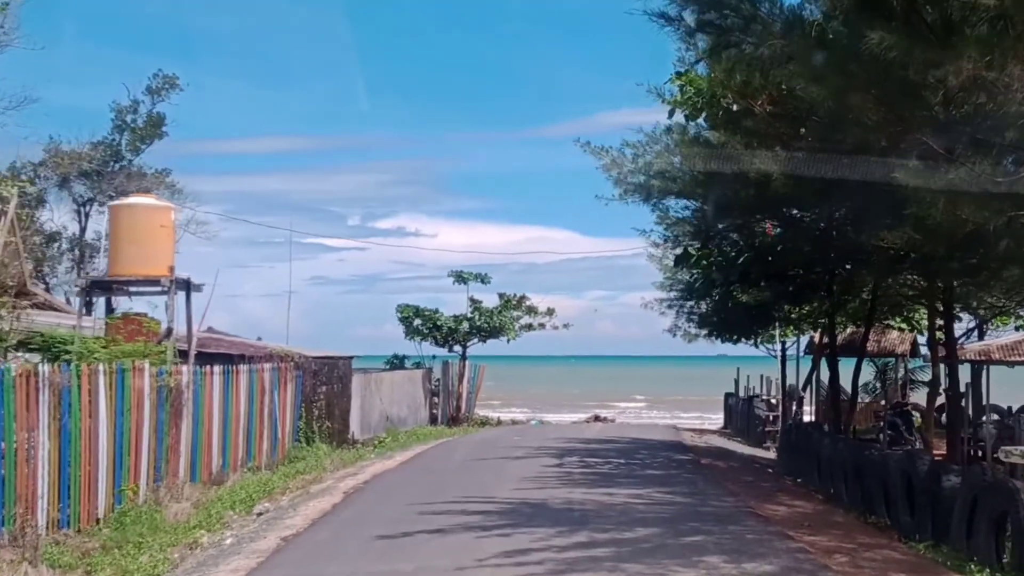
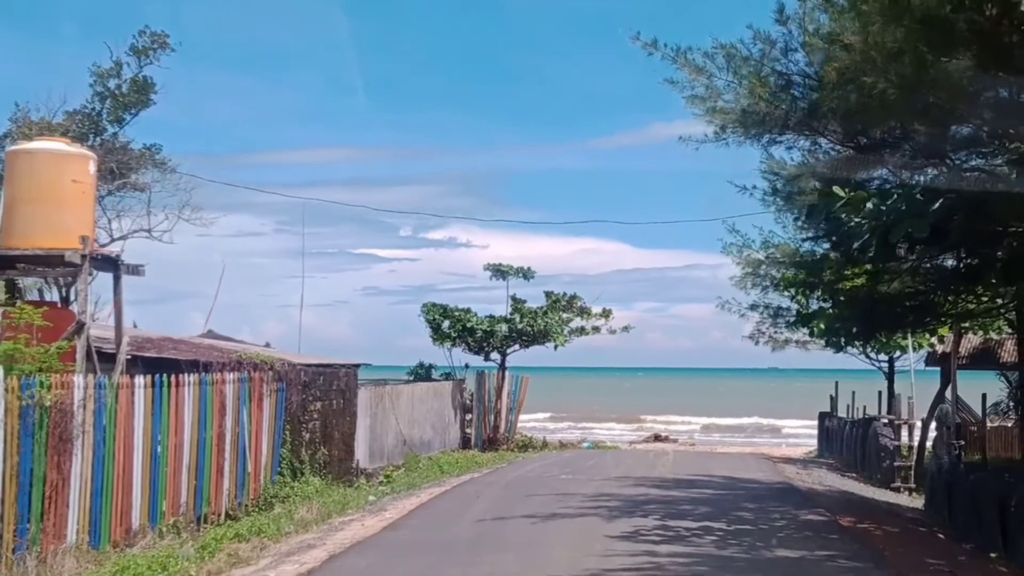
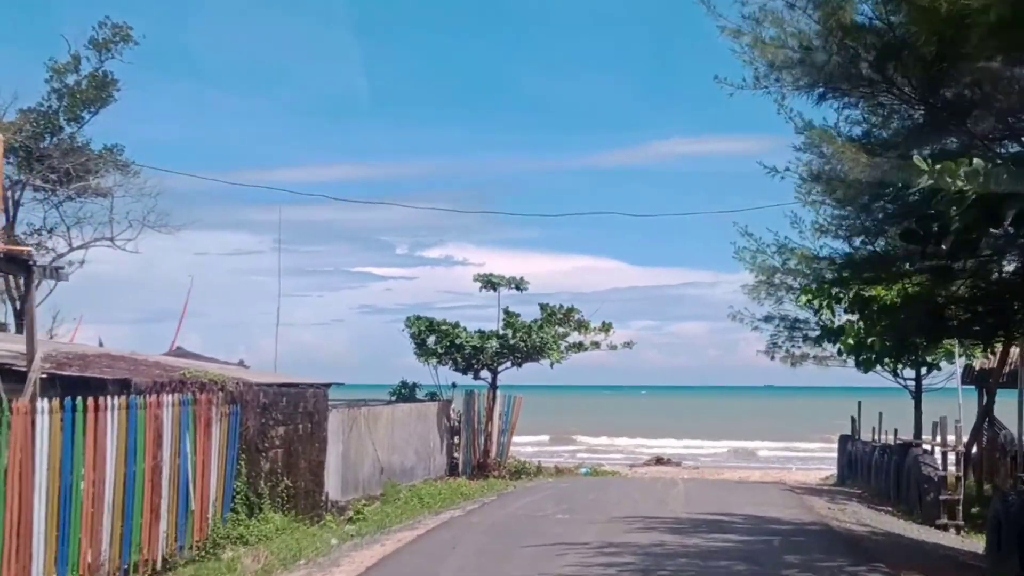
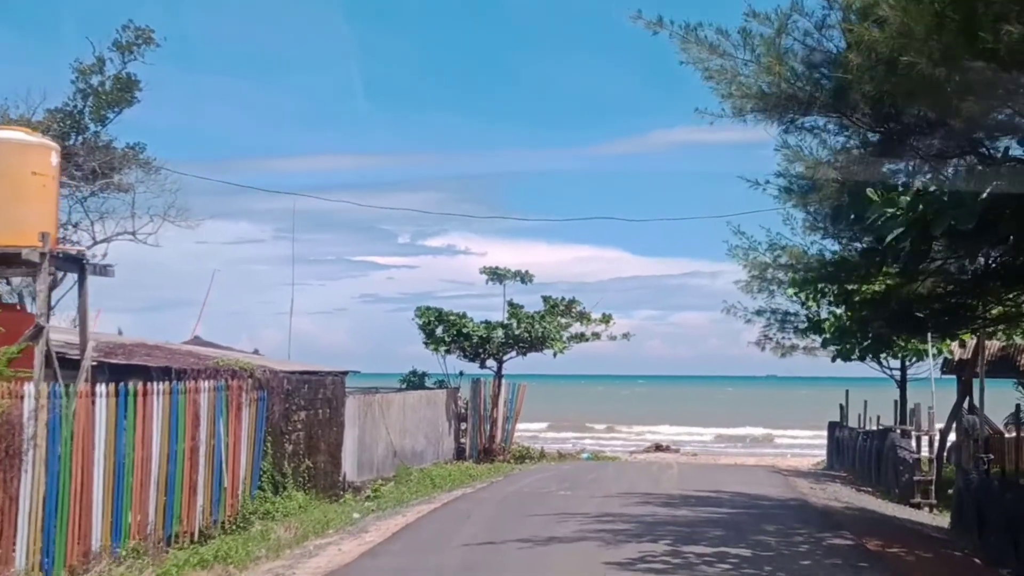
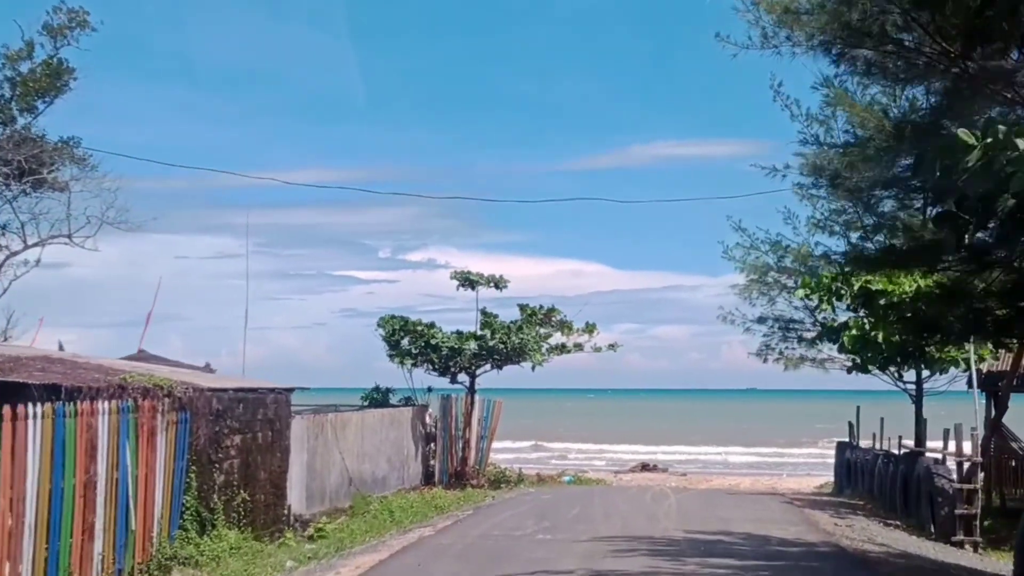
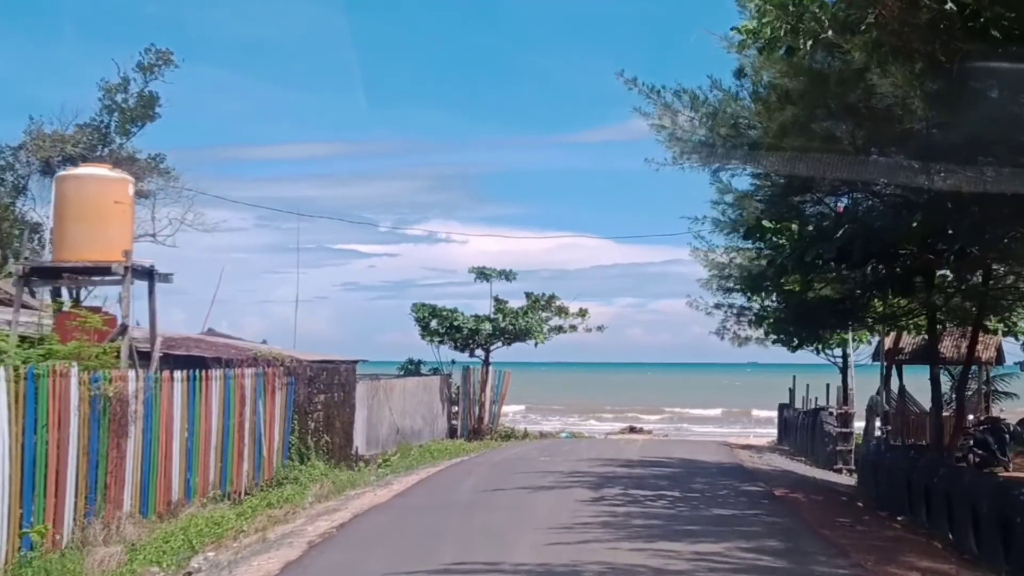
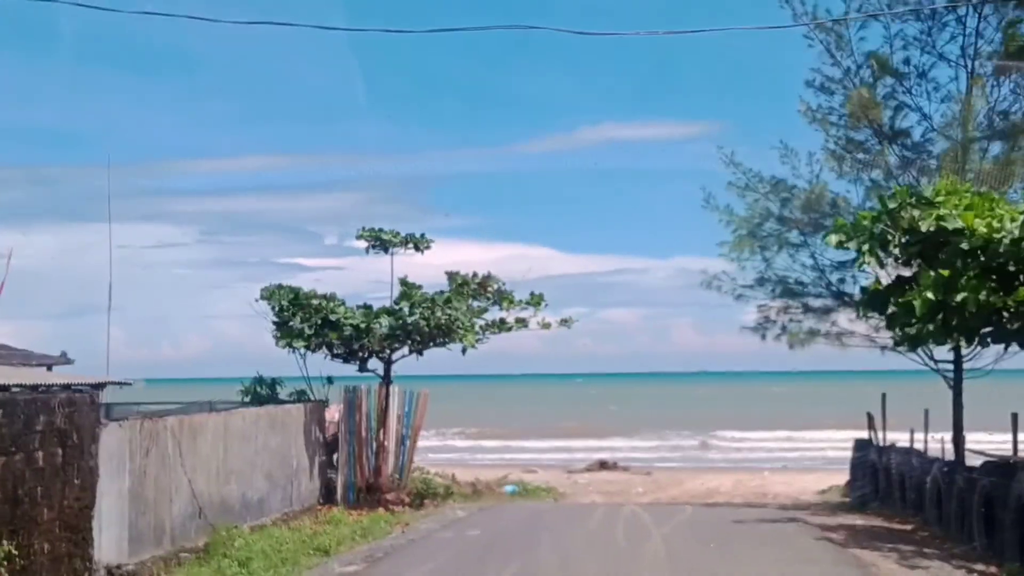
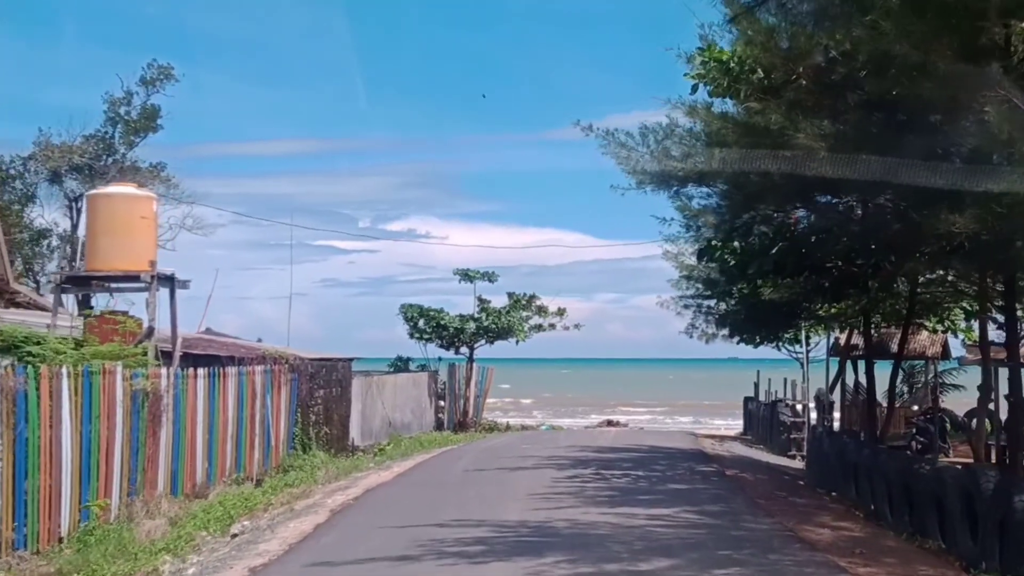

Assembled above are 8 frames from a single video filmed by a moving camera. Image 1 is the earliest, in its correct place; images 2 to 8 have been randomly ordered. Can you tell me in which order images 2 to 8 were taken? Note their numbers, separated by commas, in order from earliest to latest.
8, 6, 2, 4, 3, 5, 7
